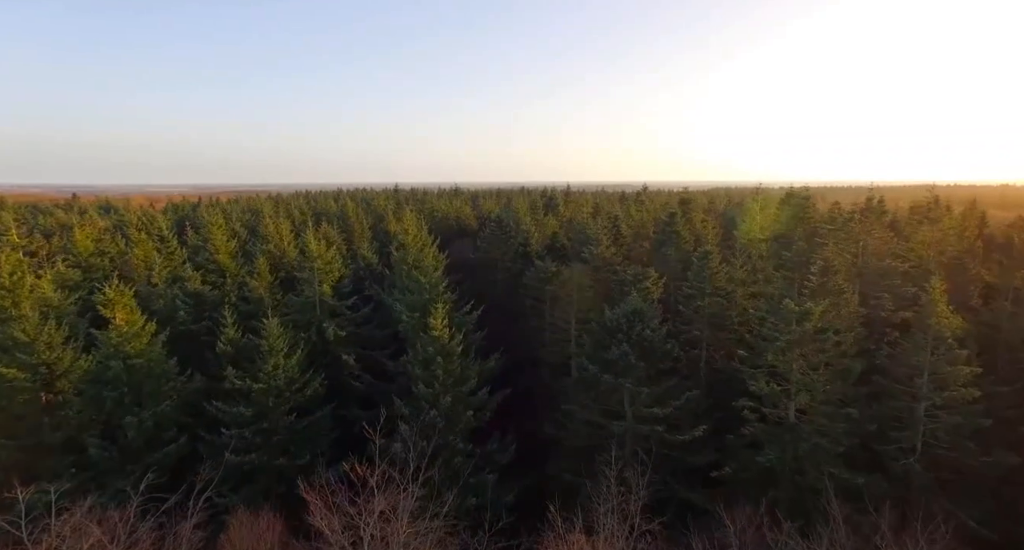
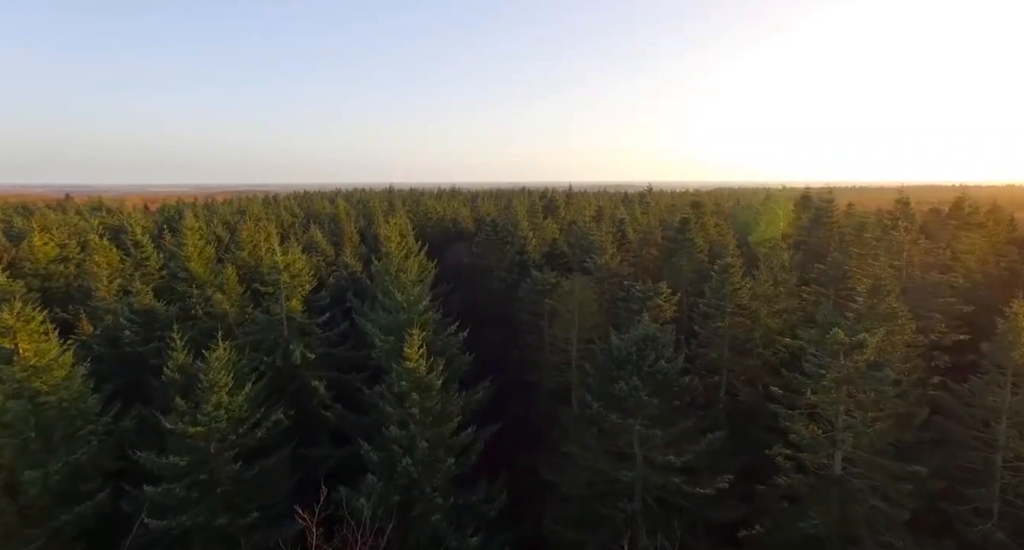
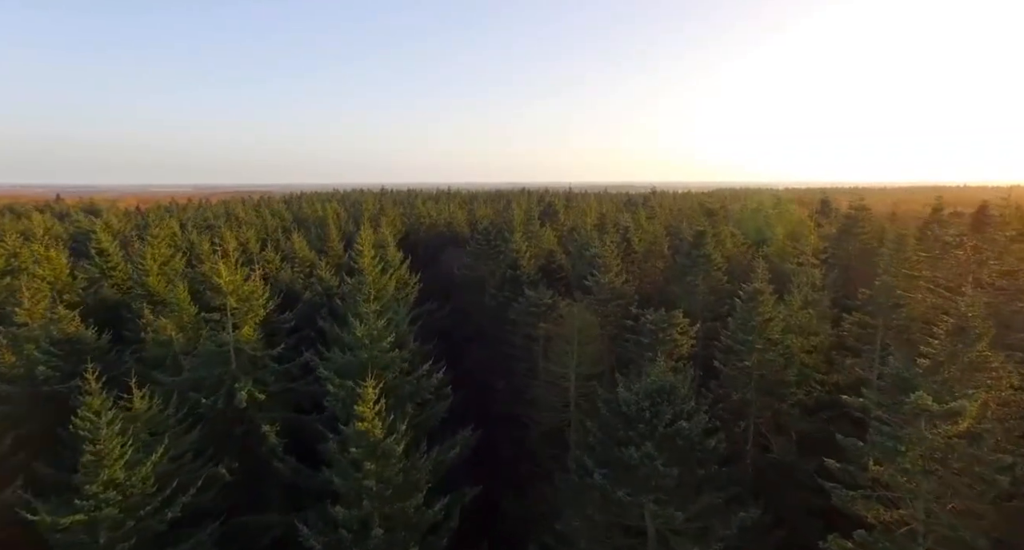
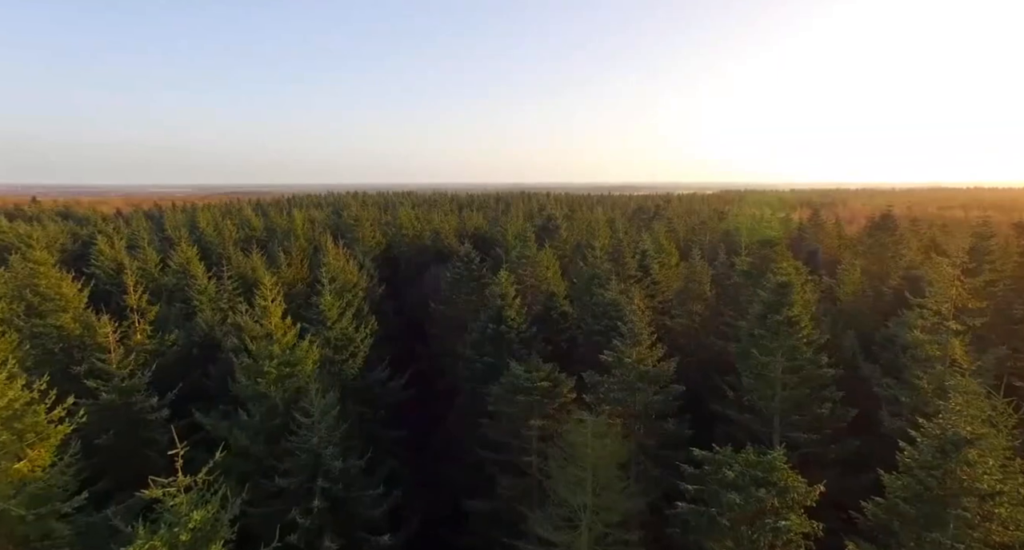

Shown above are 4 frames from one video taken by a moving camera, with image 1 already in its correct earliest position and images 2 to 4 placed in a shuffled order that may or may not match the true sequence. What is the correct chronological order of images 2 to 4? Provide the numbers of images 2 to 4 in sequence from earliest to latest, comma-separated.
2, 3, 4
